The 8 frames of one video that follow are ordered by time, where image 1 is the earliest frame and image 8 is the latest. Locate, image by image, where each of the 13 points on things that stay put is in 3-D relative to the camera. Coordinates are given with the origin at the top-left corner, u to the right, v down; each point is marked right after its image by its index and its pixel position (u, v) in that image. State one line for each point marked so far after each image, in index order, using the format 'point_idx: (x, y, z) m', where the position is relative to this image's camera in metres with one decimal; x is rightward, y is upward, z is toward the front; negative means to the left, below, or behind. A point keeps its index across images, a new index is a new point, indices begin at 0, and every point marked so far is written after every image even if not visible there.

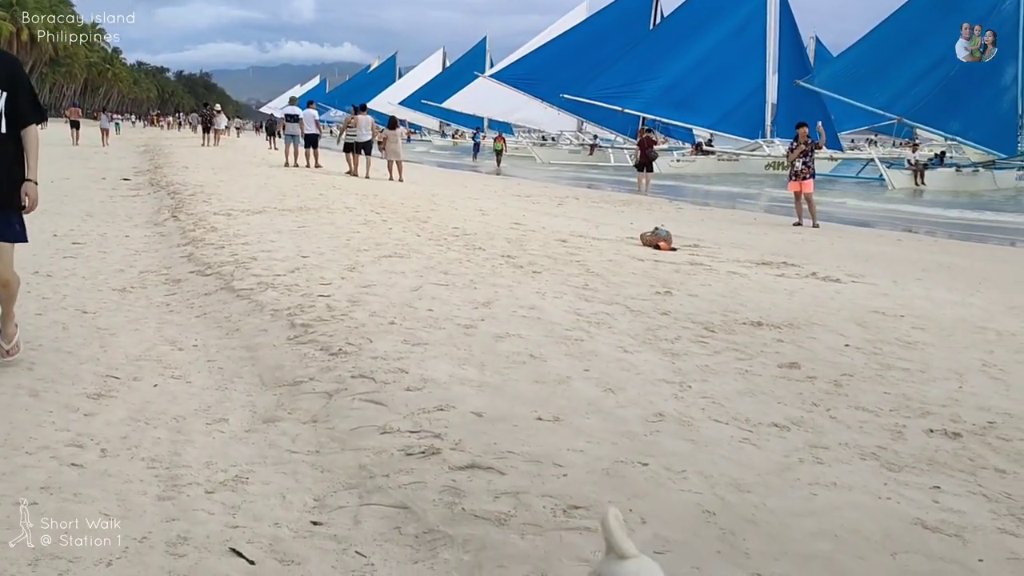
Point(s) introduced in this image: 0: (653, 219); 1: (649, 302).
0: (+1.5, +0.7, +11.3) m
1: (+0.5, -0.1, +4.4) m
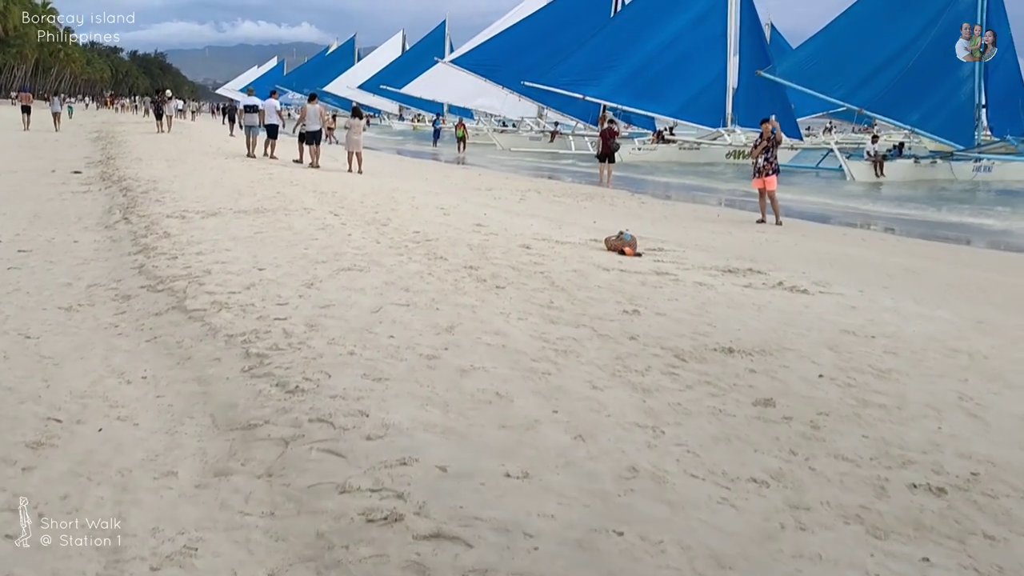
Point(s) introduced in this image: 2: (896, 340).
0: (+1.1, +0.7, +11.2) m
1: (+0.4, -0.1, +4.2) m
2: (+1.5, -0.2, +4.4) m
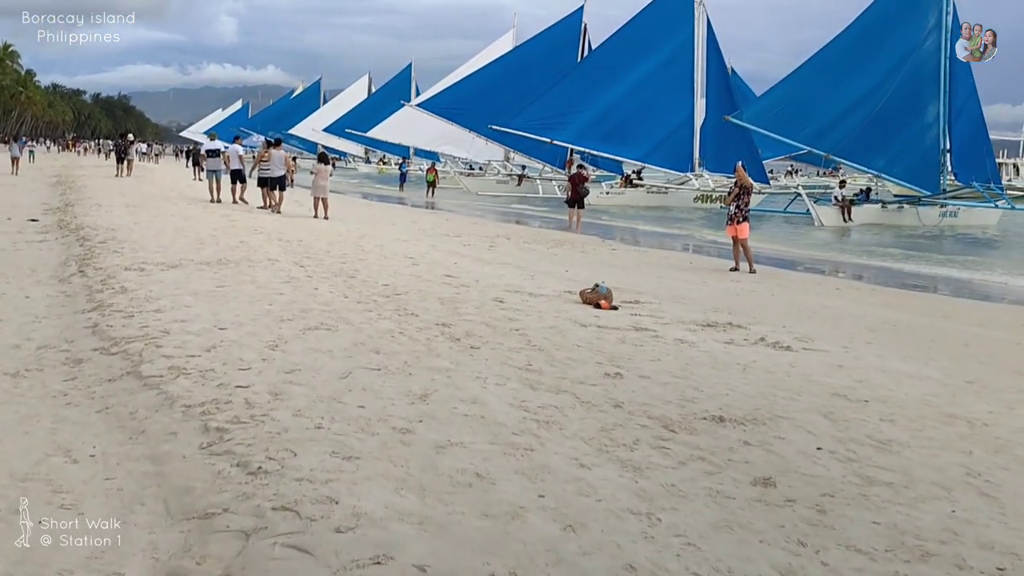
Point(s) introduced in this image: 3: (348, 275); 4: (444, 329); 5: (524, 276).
0: (+0.8, +0.2, +11.1) m
1: (+0.3, -0.4, +4.0) m
2: (+1.4, -0.4, +4.2) m
3: (-1.1, +0.1, +7.3) m
4: (-0.3, -0.2, +5.2) m
5: (+0.1, +0.1, +8.7) m
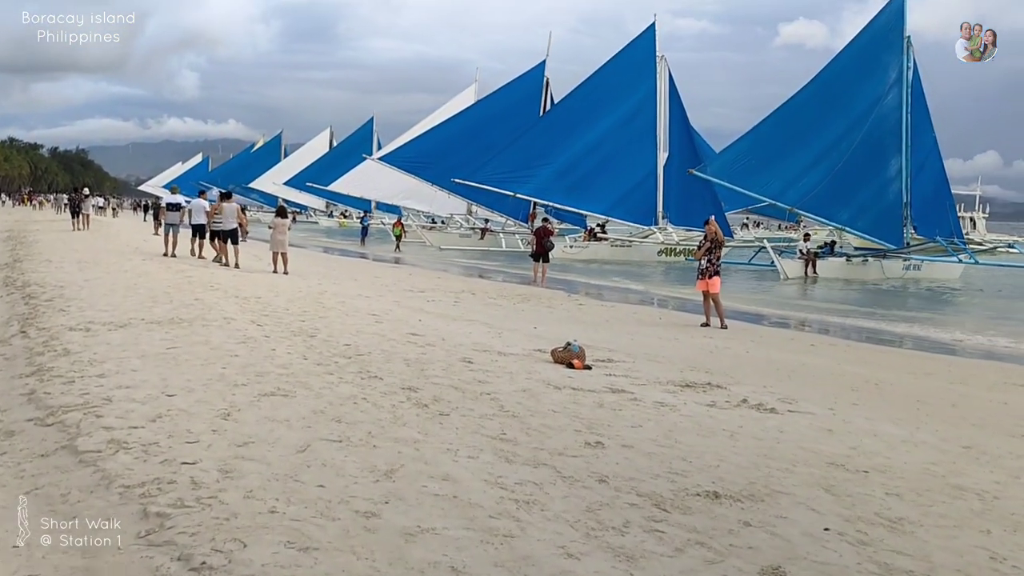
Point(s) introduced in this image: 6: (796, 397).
0: (+0.4, -0.3, +10.8) m
1: (+0.2, -0.6, +3.7) m
2: (+1.3, -0.6, +3.9) m
3: (-1.3, -0.3, +6.9) m
4: (-0.4, -0.5, +4.8) m
5: (-0.2, -0.3, +8.4) m
6: (+1.5, -0.6, +6.0) m
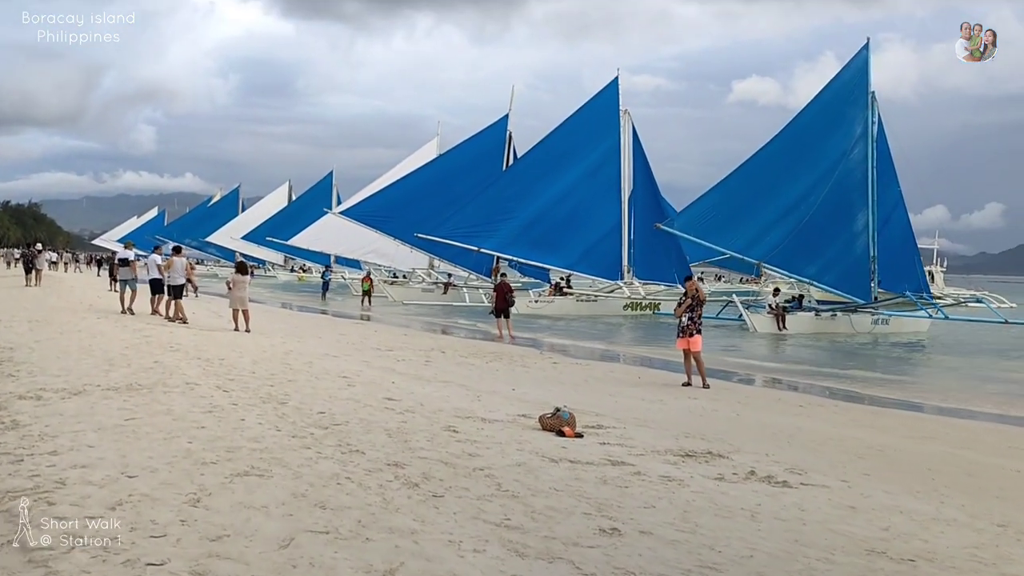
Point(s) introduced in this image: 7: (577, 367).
0: (+0.2, -0.8, +10.4) m
1: (+0.3, -0.8, +3.3) m
2: (+1.3, -0.9, +3.5) m
3: (-1.3, -0.6, +6.5) m
4: (-0.4, -0.7, +4.4) m
5: (-0.3, -0.8, +8.0) m
6: (+1.5, -0.9, +5.6) m
7: (+0.7, -0.9, +12.2) m
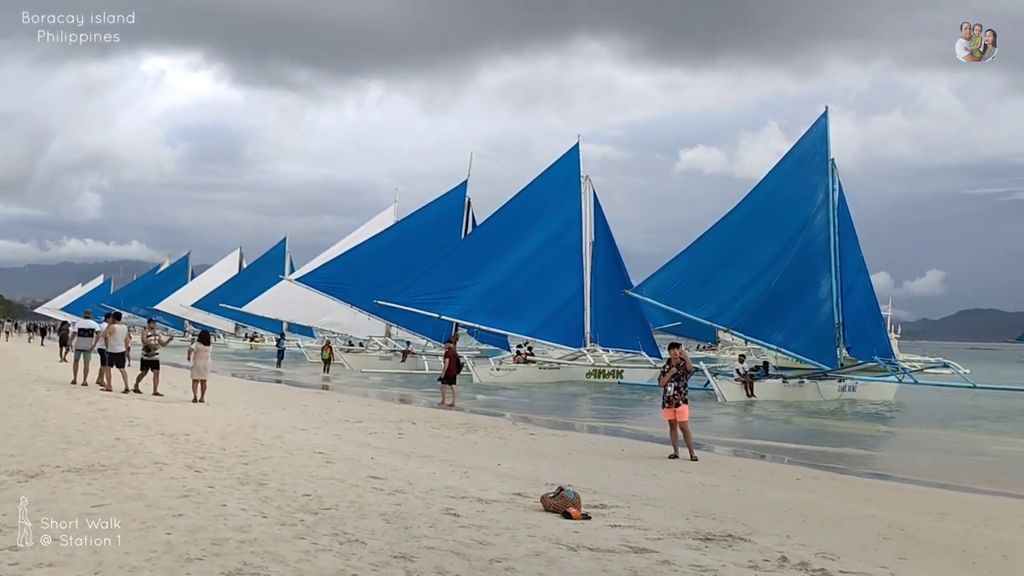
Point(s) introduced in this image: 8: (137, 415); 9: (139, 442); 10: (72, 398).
0: (0.0, -1.5, +9.9) m
1: (+0.4, -1.0, +2.8) m
2: (+1.5, -1.1, +3.1) m
3: (-1.4, -1.0, +6.0) m
4: (-0.4, -1.0, +3.9) m
5: (-0.4, -1.2, +7.5) m
6: (+1.5, -1.2, +5.2) m
7: (+0.4, -1.6, +11.7) m
8: (-3.4, -1.1, +10.2) m
9: (-2.5, -1.0, +7.6) m
10: (-4.7, -1.2, +11.9) m
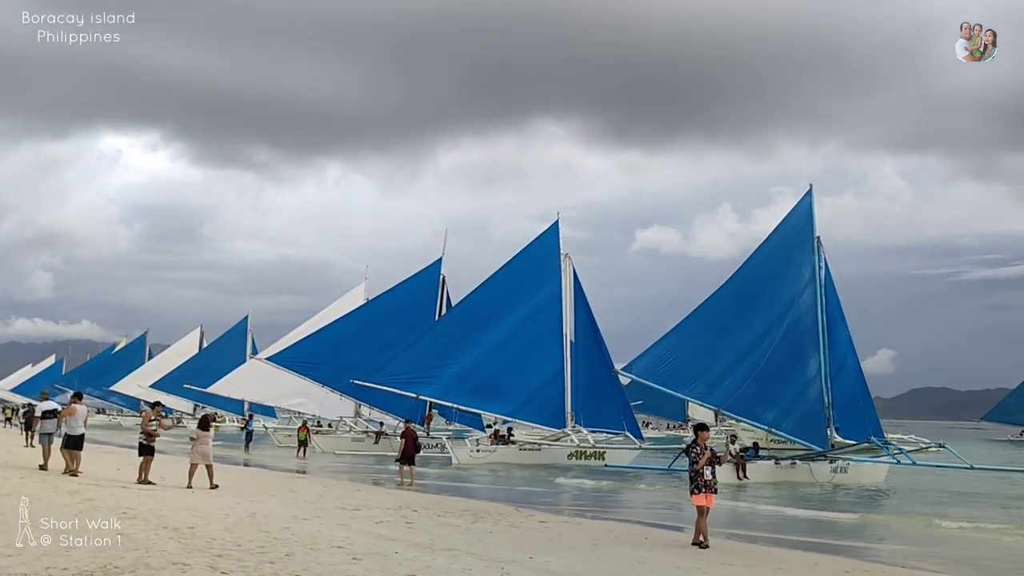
0: (+0.2, -2.1, +9.3) m
1: (+0.8, -1.1, +2.3) m
2: (+1.9, -1.2, +2.6) m
3: (-1.0, -1.4, +5.3) m
4: (0.0, -1.2, +3.3) m
5: (-0.1, -1.7, +6.8) m
6: (+1.8, -1.5, +4.6) m
7: (+0.5, -2.4, +11.1) m
8: (-3.2, -1.8, +9.4) m
9: (-2.3, -1.5, +6.9) m
10: (-4.6, -2.0, +11.1) m
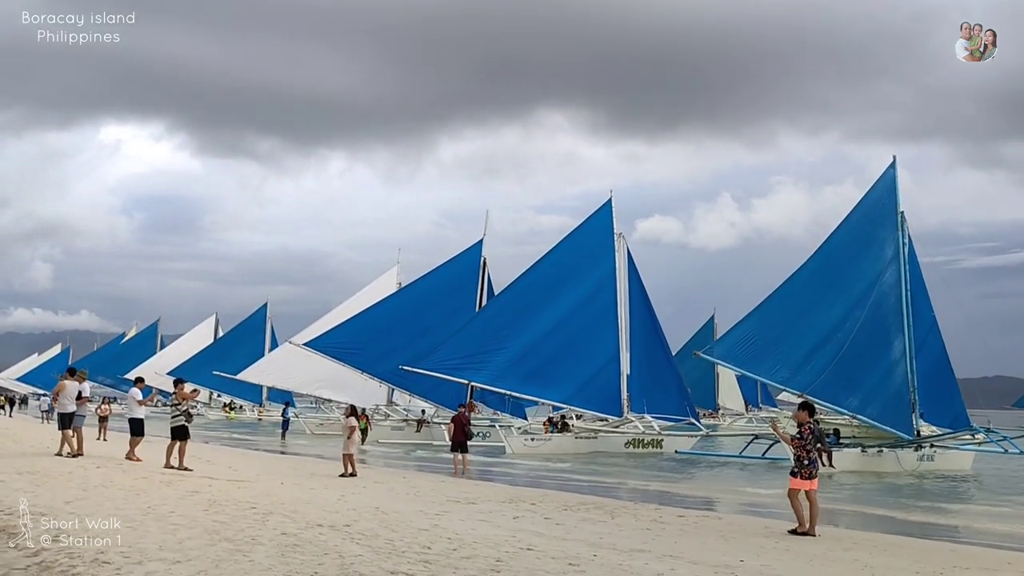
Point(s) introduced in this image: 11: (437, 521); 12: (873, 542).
0: (+1.5, -1.8, +8.1) m
1: (+2.1, -0.9, +1.1) m
2: (+3.1, -1.0, +1.4) m
3: (+0.2, -1.2, +4.2) m
4: (+1.3, -1.0, +2.2) m
5: (+1.1, -1.5, +5.7) m
6: (+3.1, -1.3, +3.5) m
7: (+1.8, -2.1, +10.0) m
8: (-2.0, -1.5, +8.3) m
9: (-1.0, -1.3, +5.8) m
10: (-3.3, -1.7, +10.0) m
11: (-0.5, -1.6, +7.9) m
12: (+2.6, -1.9, +8.6) m
